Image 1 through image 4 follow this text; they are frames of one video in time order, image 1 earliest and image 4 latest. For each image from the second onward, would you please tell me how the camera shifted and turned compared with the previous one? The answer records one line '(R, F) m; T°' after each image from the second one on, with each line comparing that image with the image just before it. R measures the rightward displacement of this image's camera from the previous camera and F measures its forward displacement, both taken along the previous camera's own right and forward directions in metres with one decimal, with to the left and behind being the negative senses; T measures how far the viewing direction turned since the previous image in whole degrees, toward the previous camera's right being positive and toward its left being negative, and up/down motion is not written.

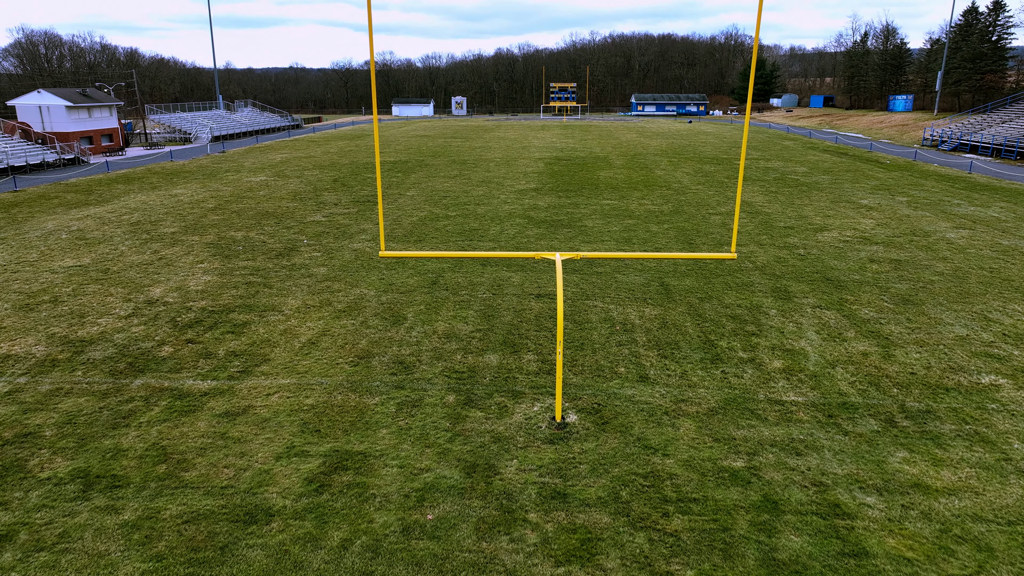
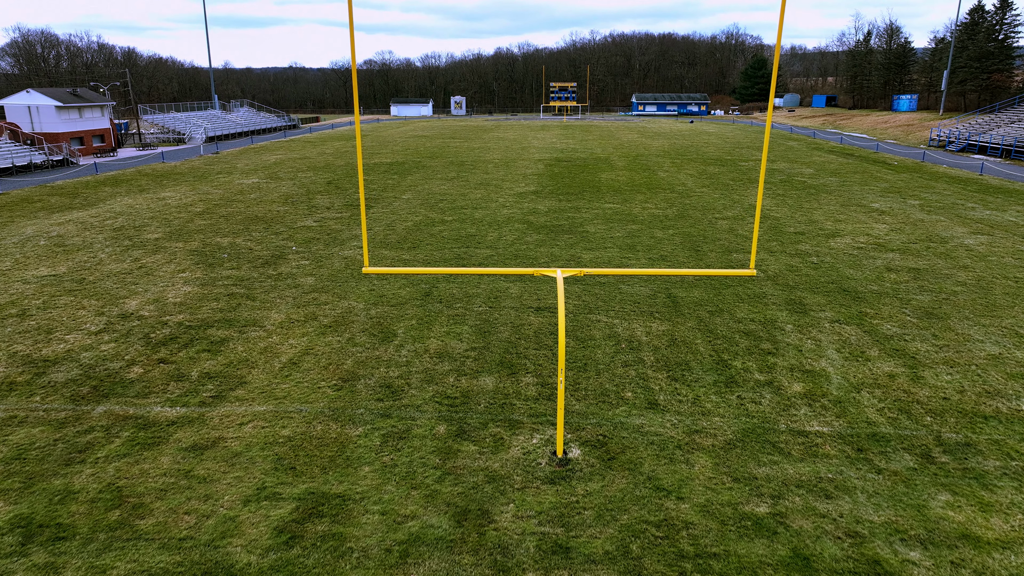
(0.0, +0.6) m; 0°
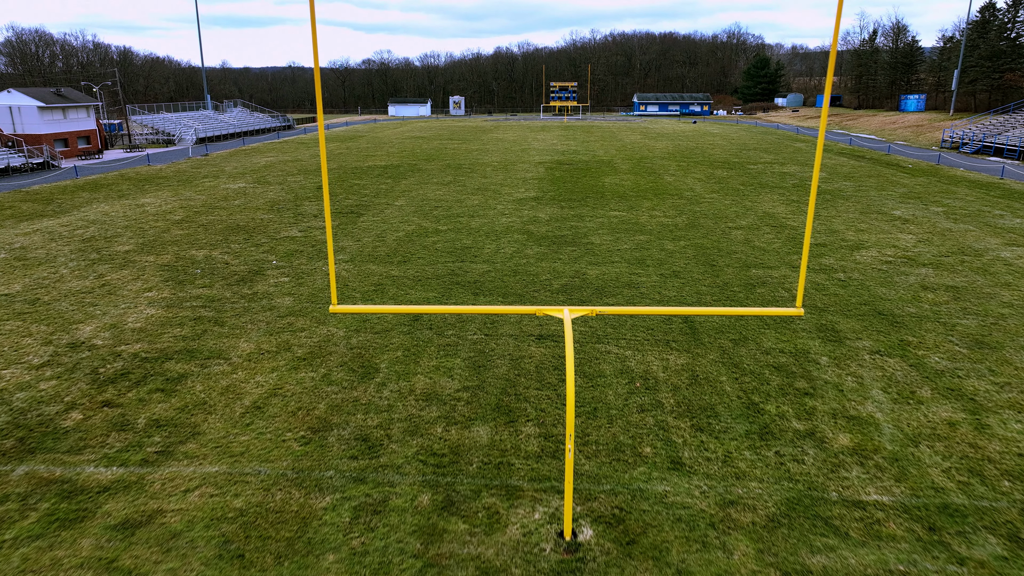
(0.0, +1.0) m; 0°
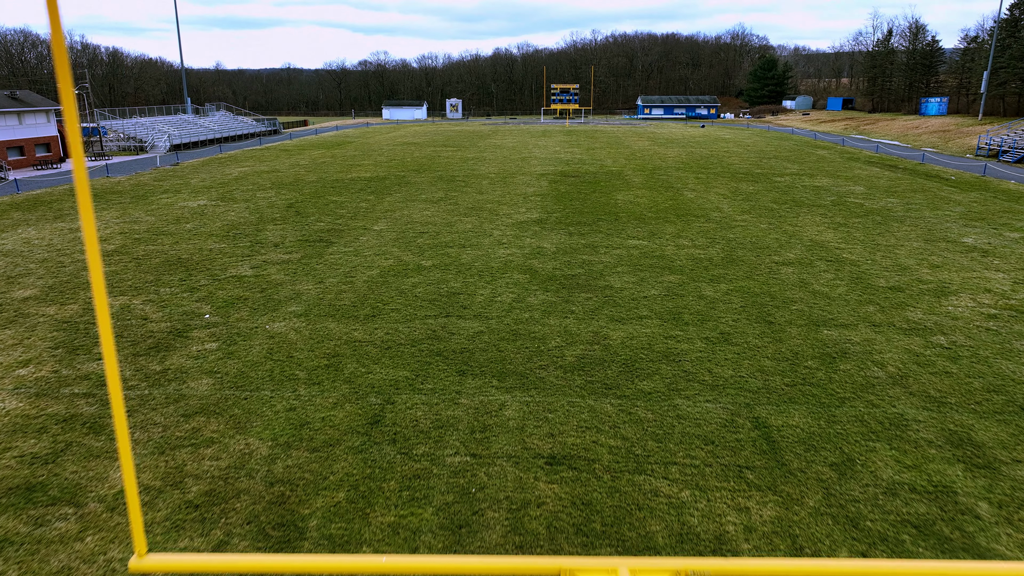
(0.0, +2.5) m; 0°
